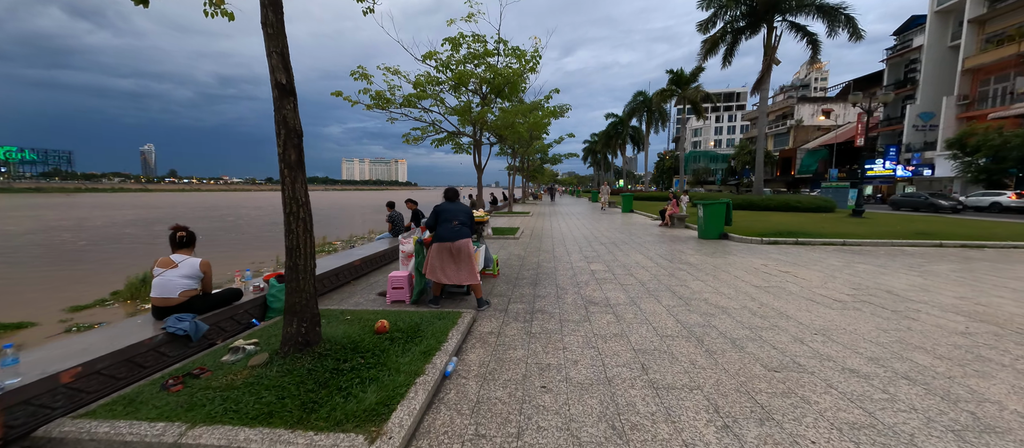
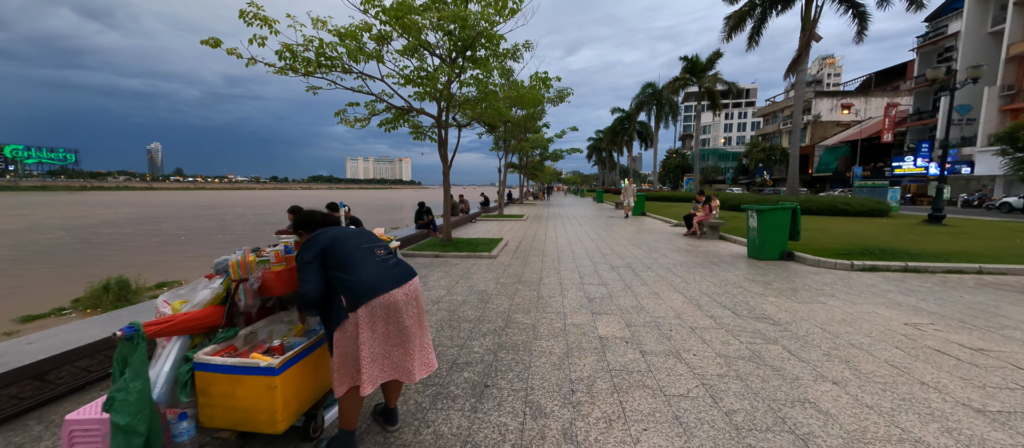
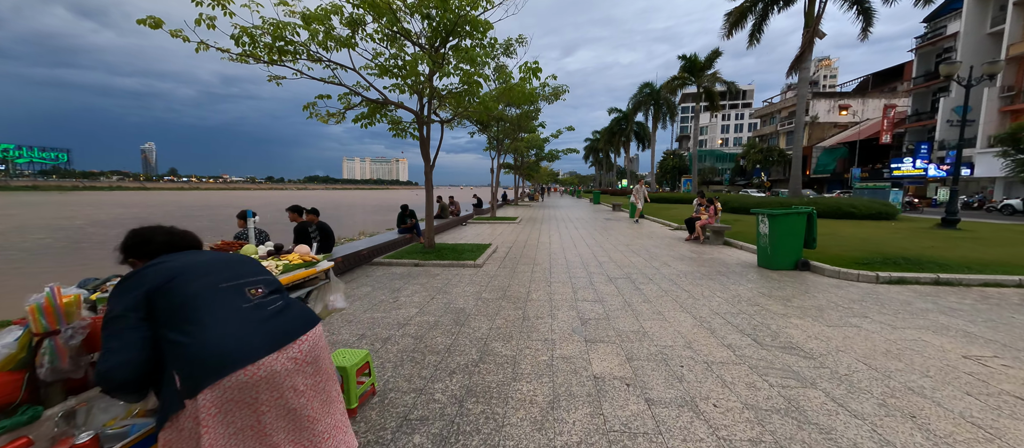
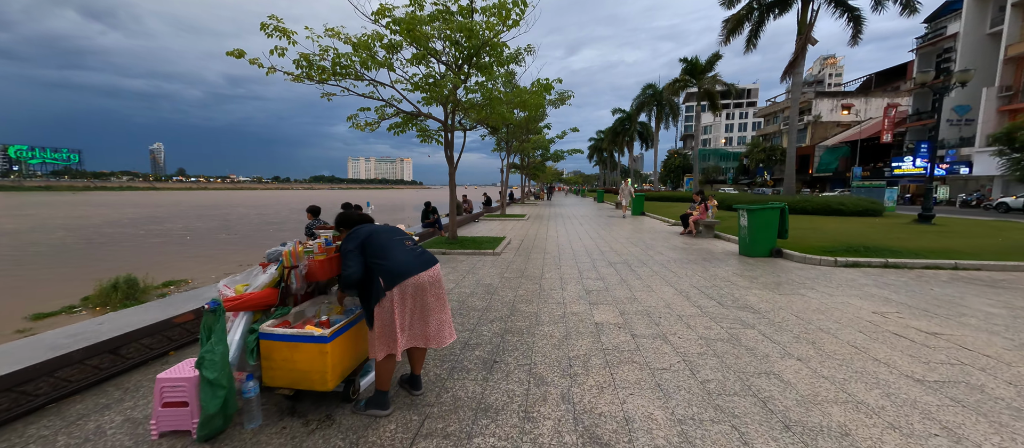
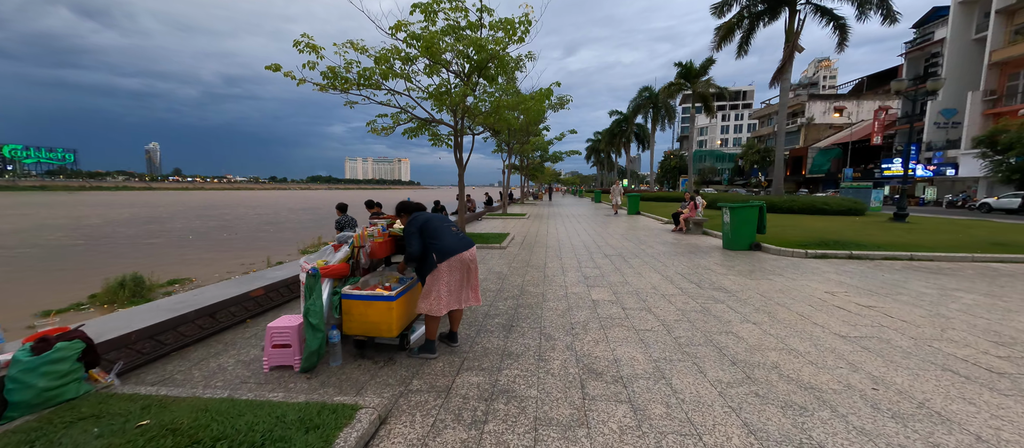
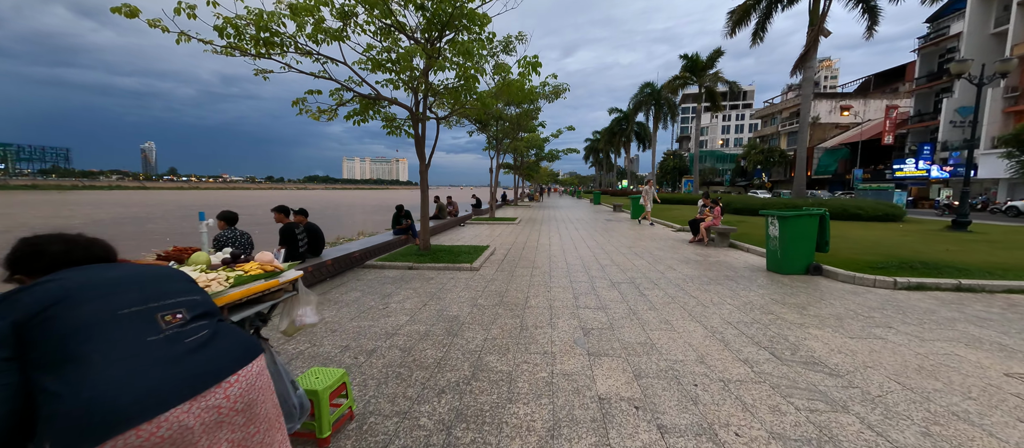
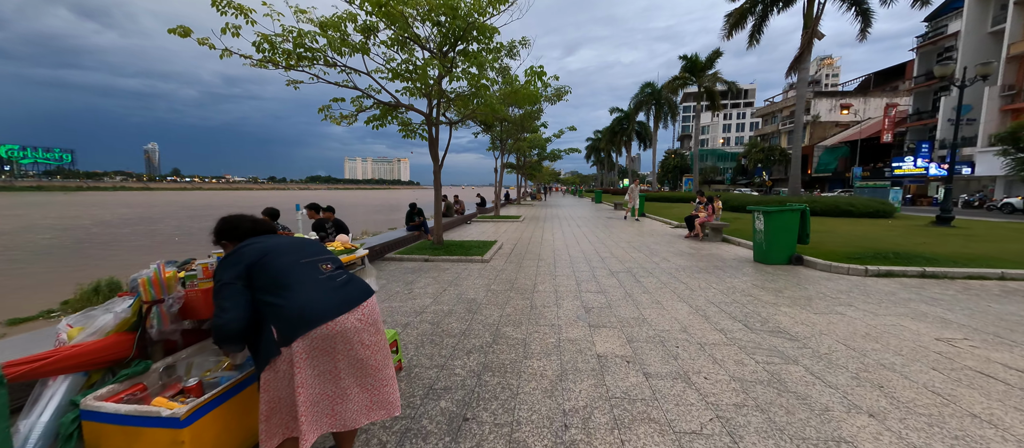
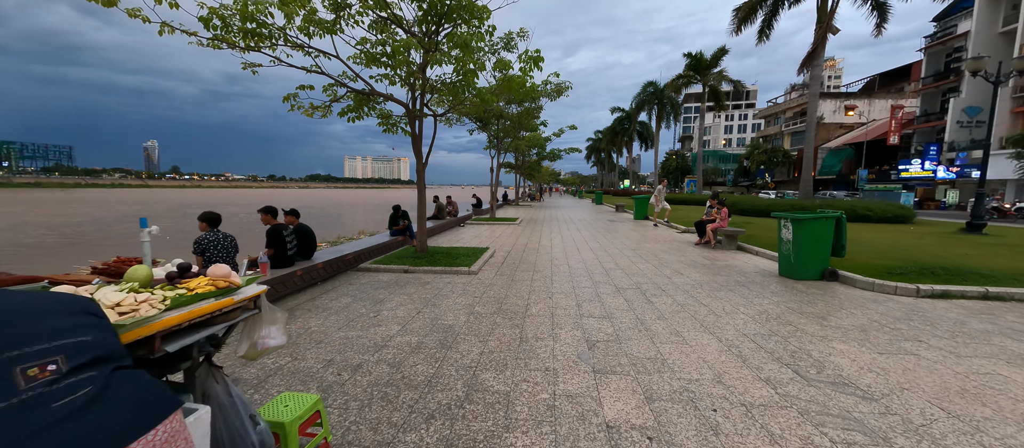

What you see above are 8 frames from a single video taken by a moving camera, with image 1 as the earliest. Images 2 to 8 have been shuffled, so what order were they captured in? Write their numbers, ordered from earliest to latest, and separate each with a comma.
5, 4, 2, 7, 3, 6, 8
